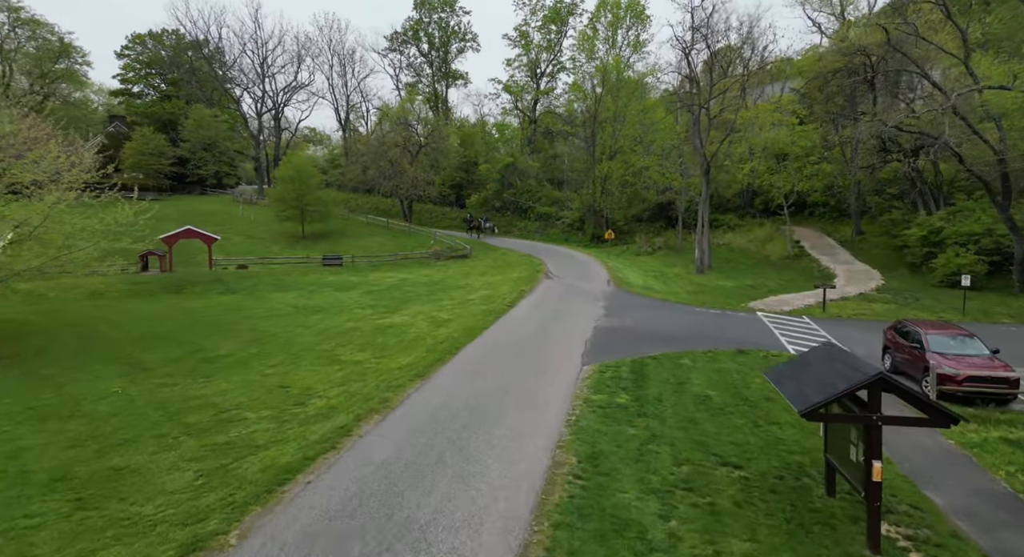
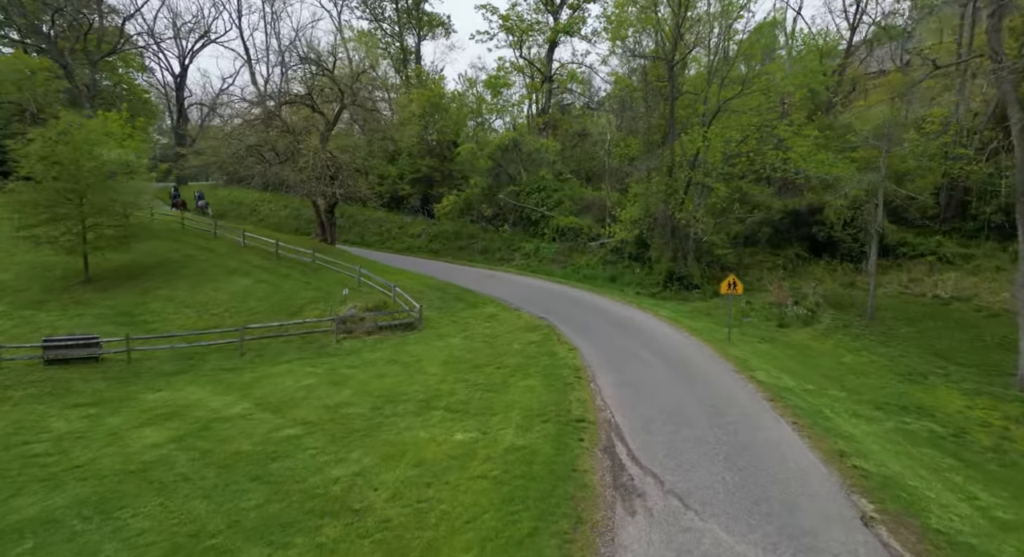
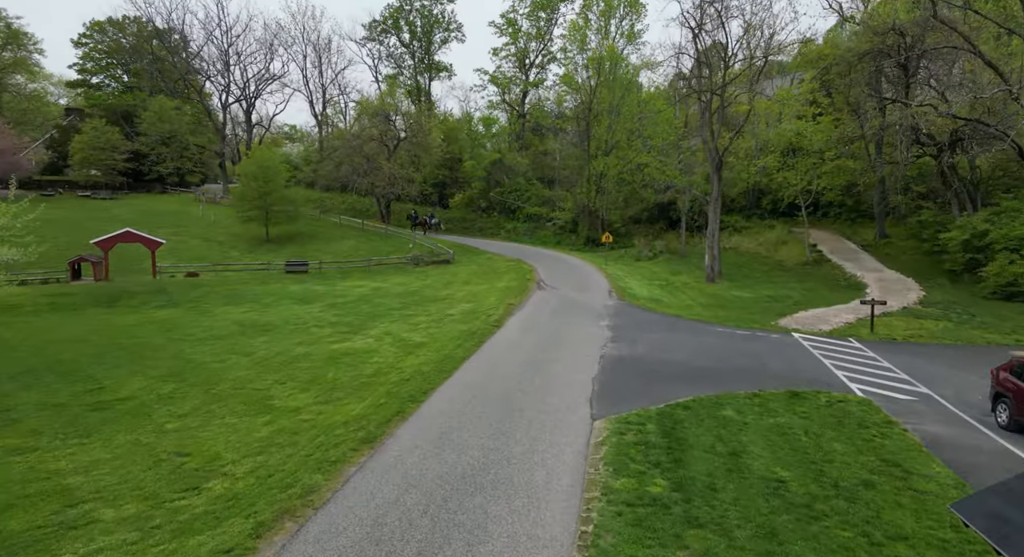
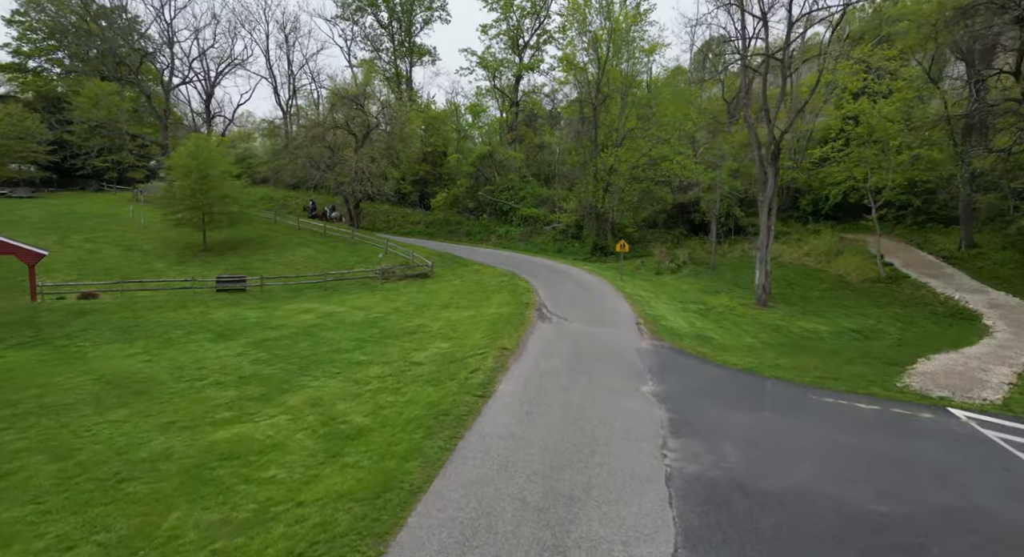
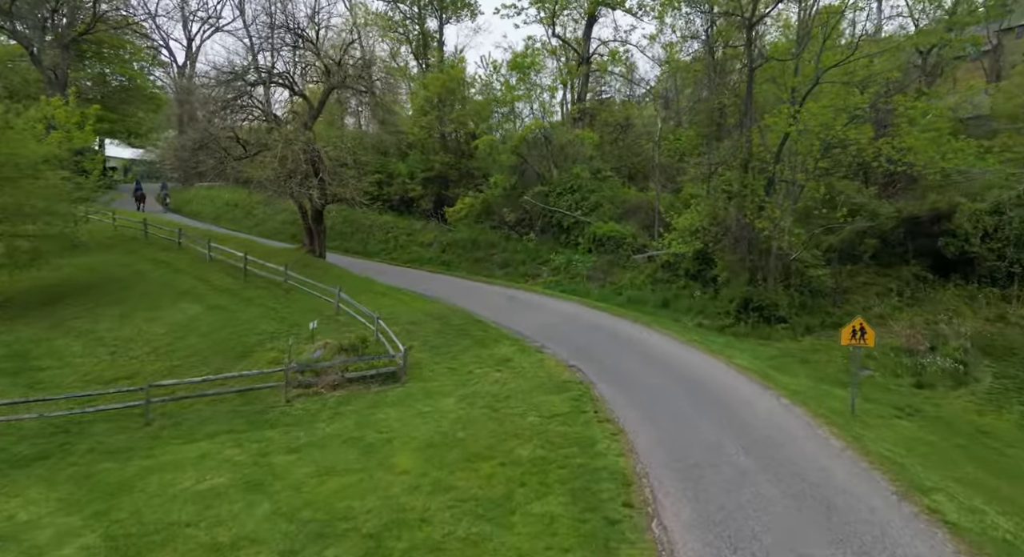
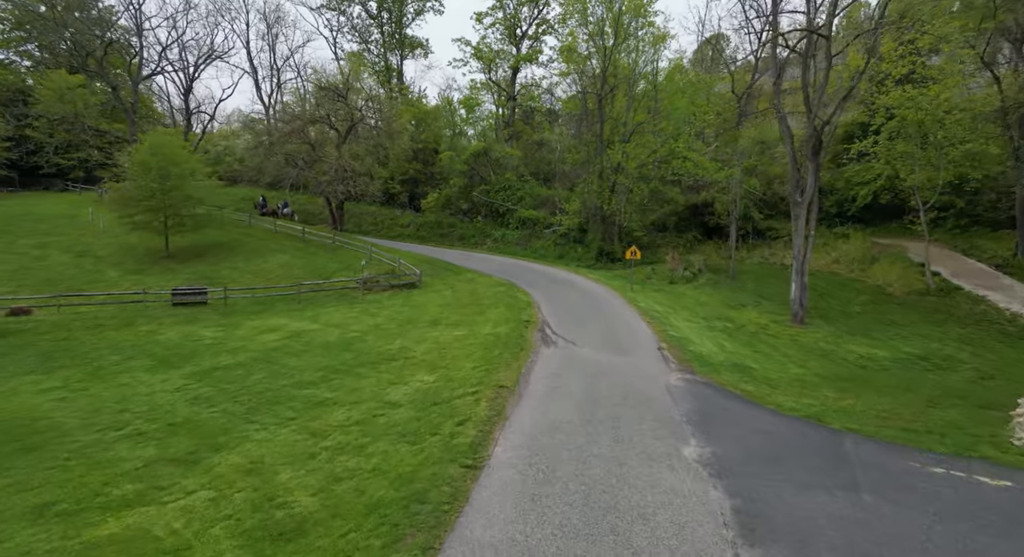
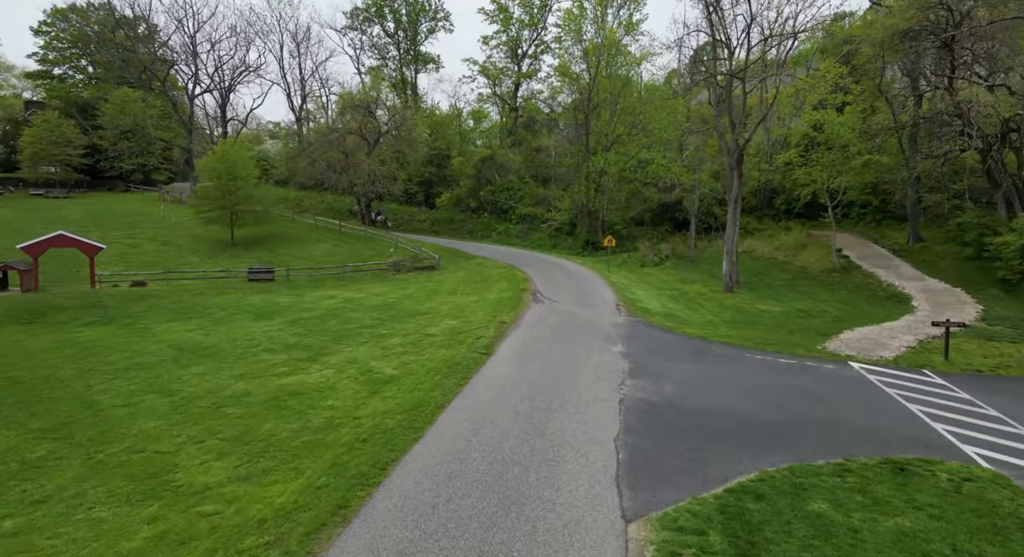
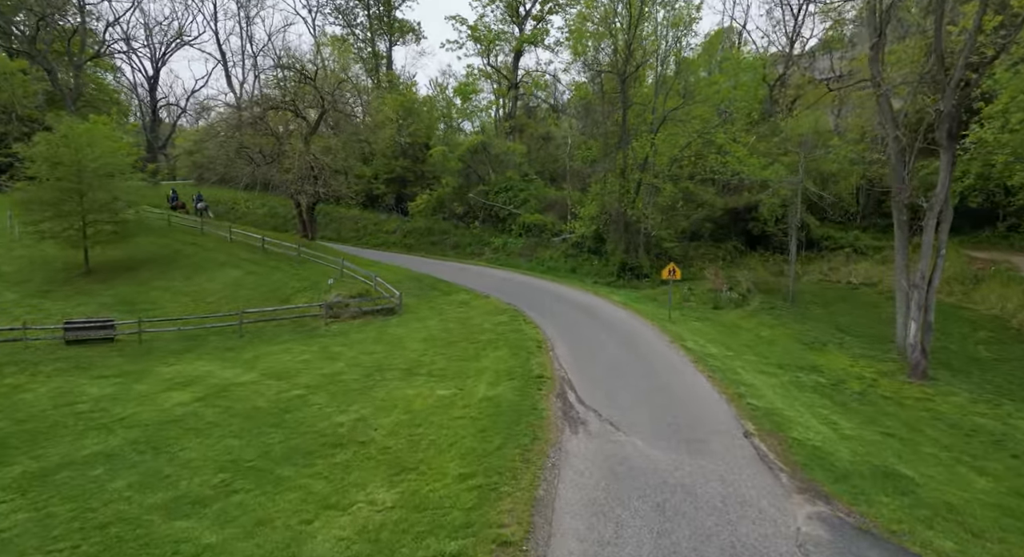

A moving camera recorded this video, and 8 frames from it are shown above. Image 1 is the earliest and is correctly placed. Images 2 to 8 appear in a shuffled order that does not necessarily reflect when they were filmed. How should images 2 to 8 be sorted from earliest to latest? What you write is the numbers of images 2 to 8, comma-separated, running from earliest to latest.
3, 7, 4, 6, 8, 2, 5
